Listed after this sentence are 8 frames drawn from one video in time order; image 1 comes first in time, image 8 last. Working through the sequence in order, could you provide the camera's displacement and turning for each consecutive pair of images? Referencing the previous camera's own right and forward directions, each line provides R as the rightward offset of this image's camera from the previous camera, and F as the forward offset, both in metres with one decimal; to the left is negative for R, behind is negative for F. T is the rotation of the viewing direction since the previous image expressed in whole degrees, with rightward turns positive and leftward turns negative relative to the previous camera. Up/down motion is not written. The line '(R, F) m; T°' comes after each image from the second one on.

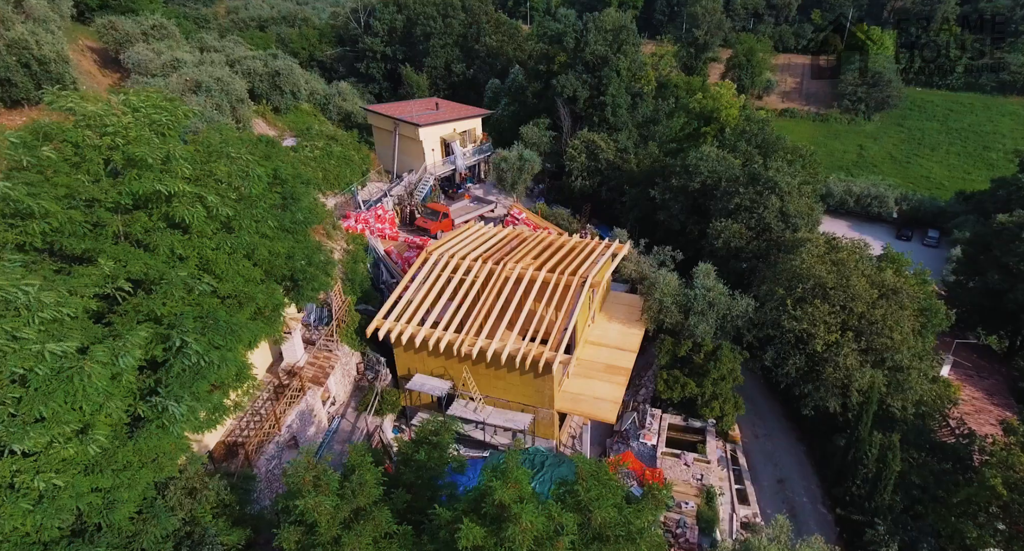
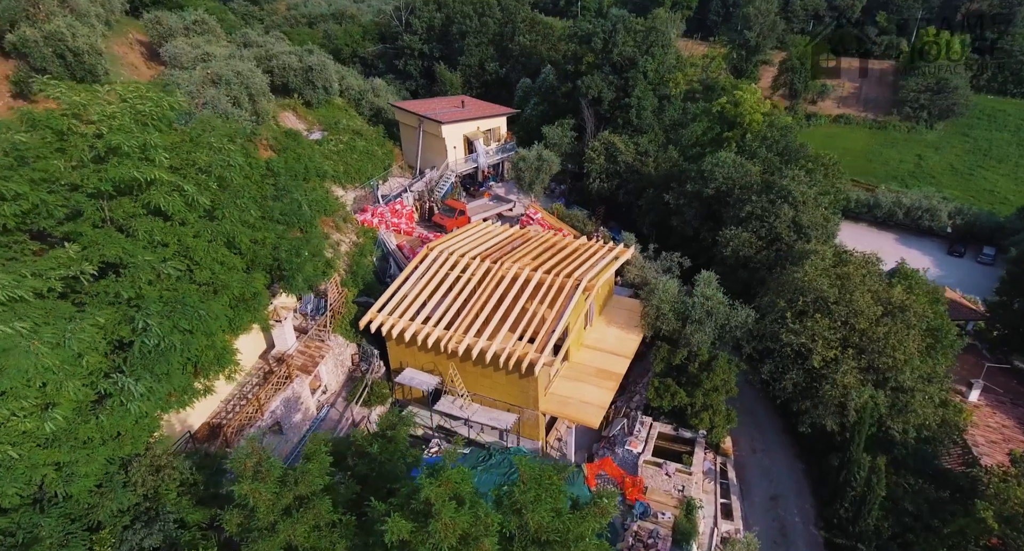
(+1.8, 0.0) m; -4°
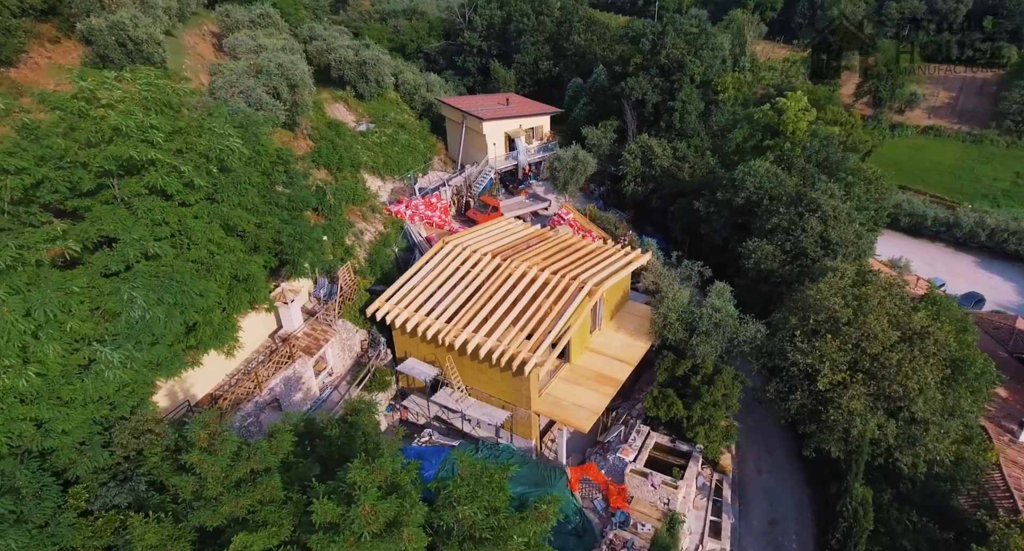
(+2.2, 0.0) m; -6°
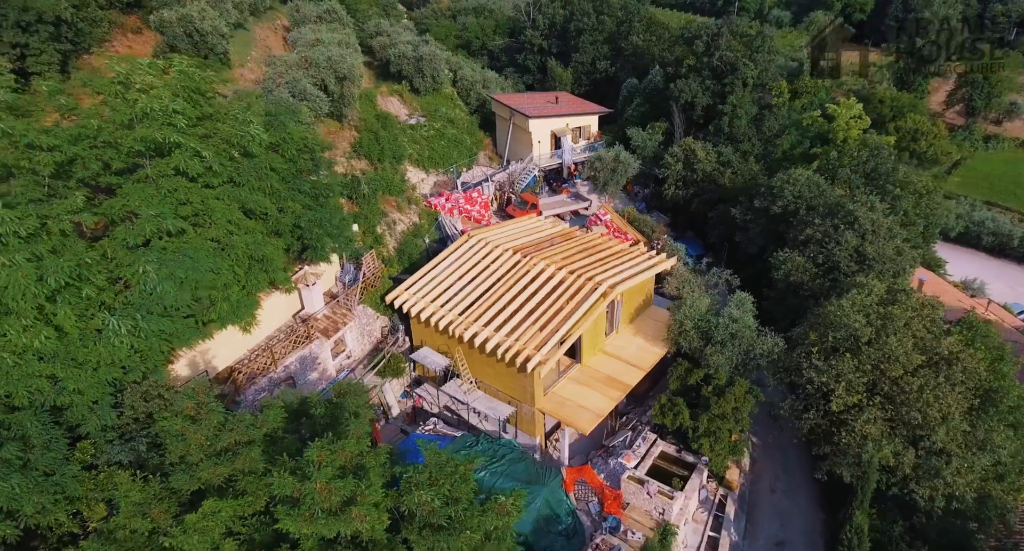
(+1.8, -0.1) m; -6°
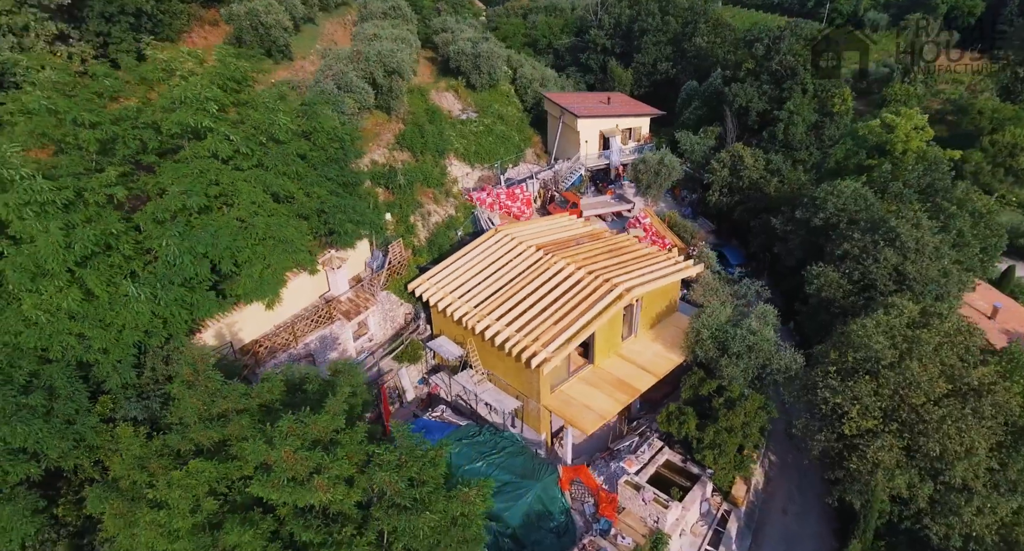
(+1.8, -0.1) m; -6°
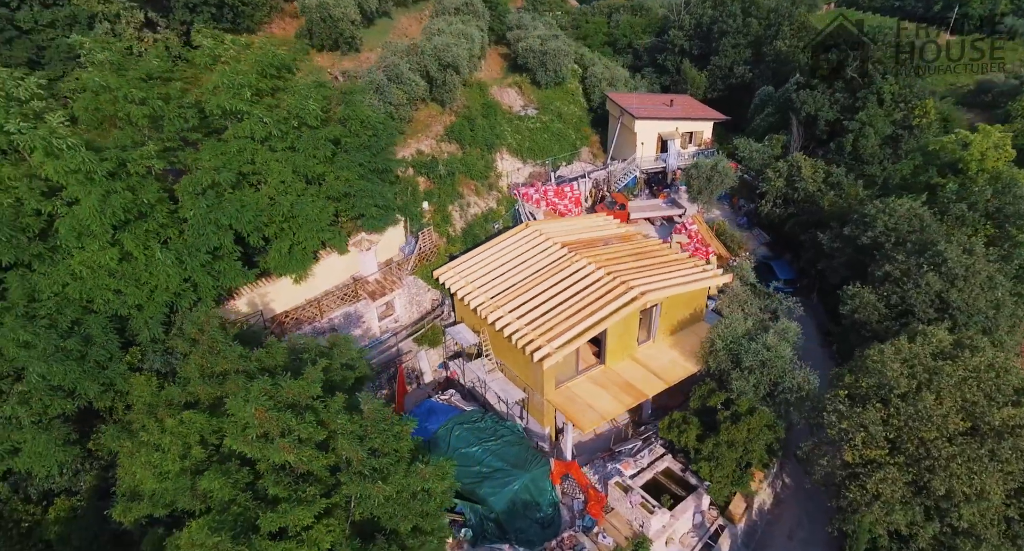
(+2.4, -0.2) m; -8°
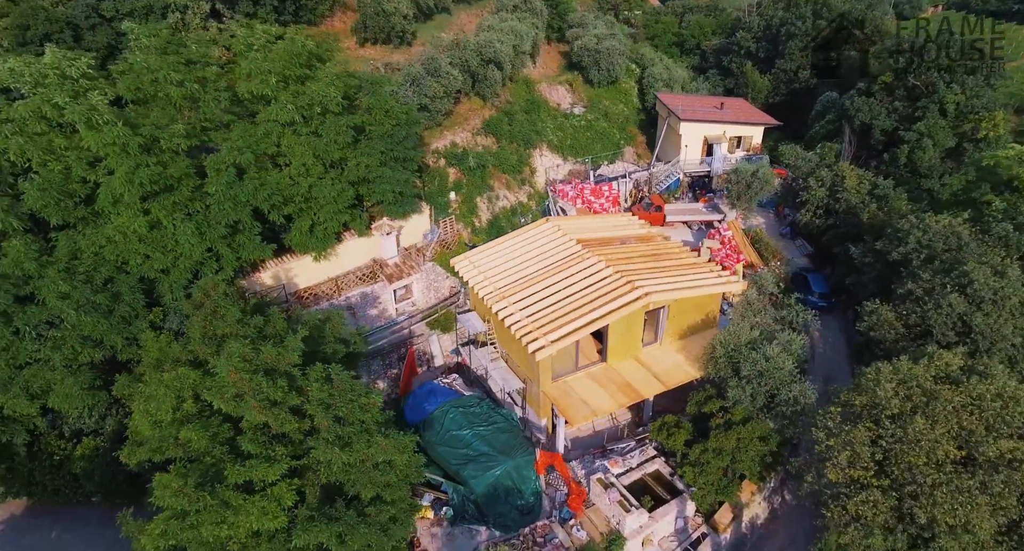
(+2.3, -0.3) m; -7°
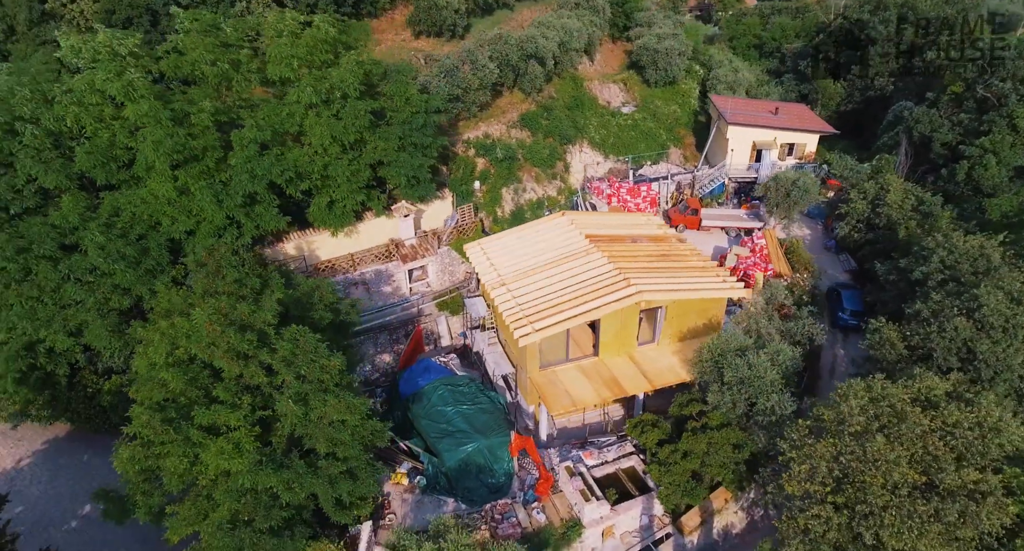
(+3.1, -0.4) m; -8°
